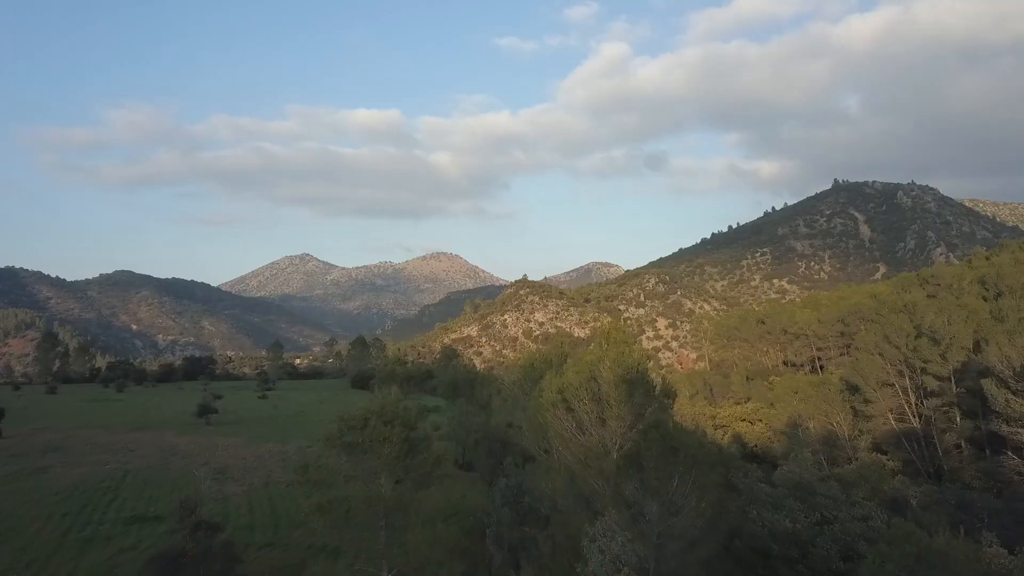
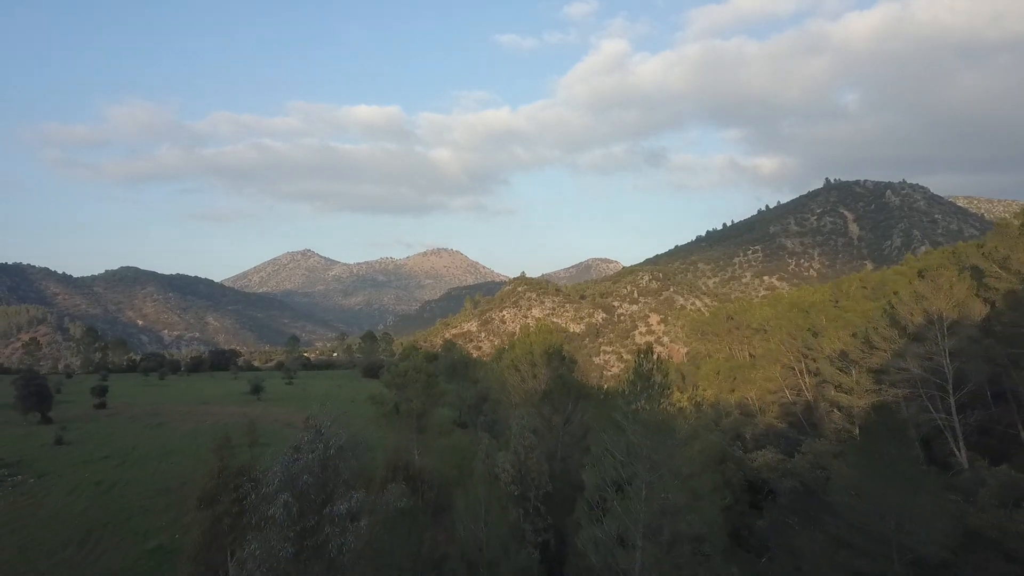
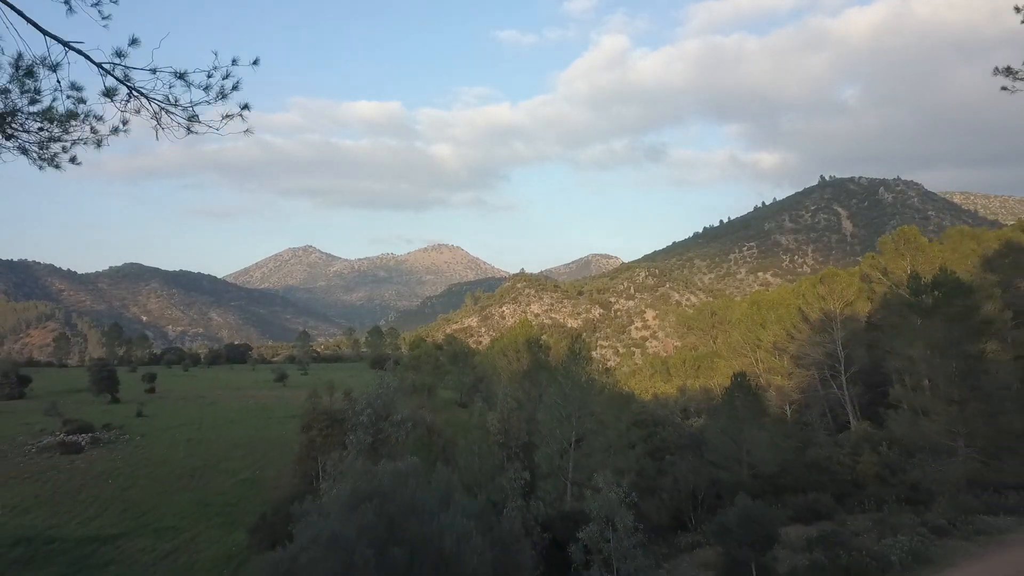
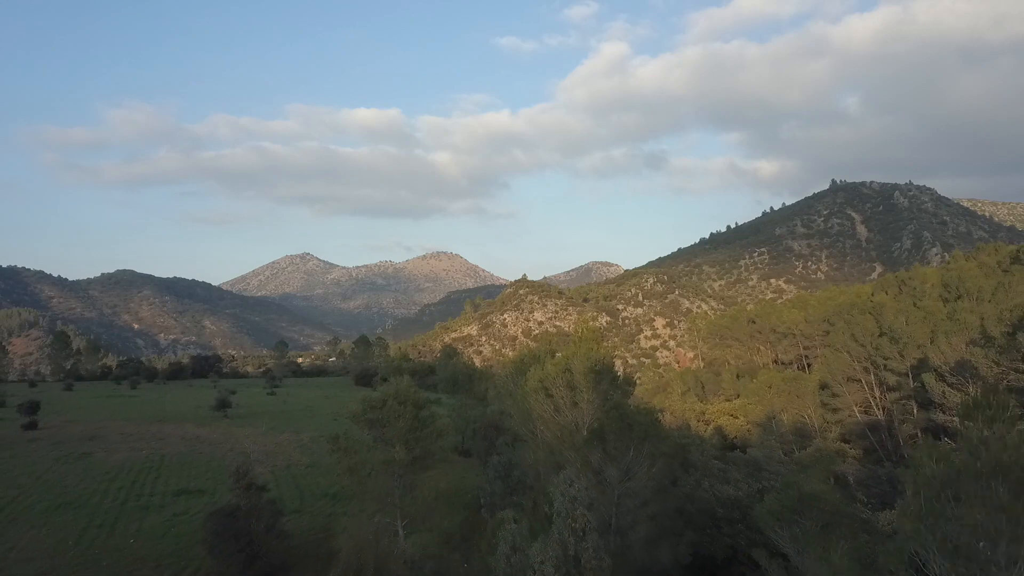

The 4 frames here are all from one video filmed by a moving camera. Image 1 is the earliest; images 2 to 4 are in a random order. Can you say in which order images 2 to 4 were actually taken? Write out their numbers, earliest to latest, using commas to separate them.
4, 2, 3
